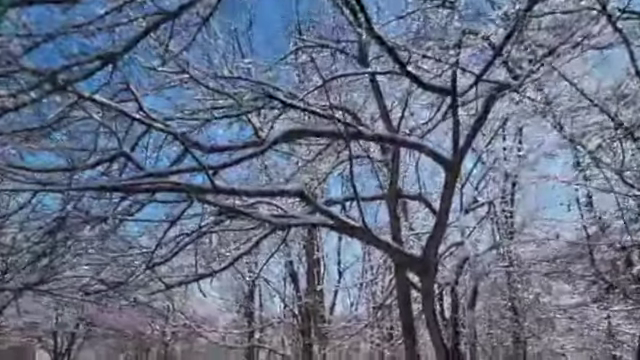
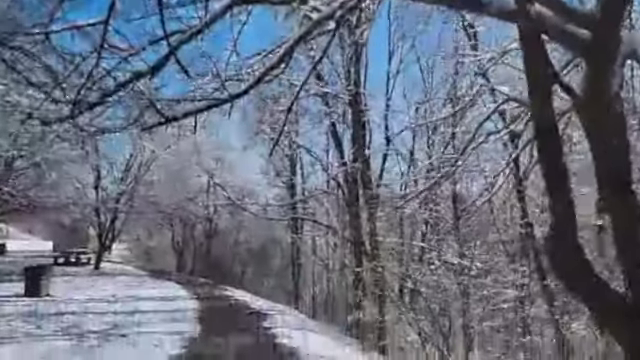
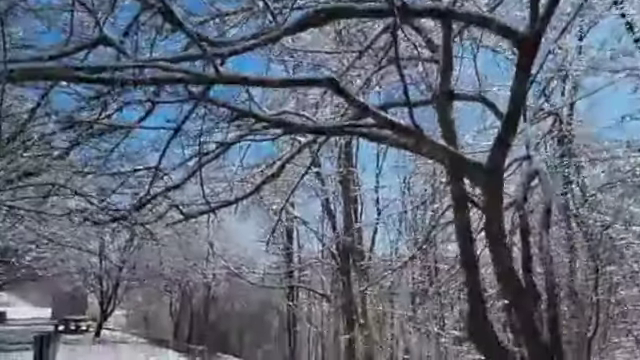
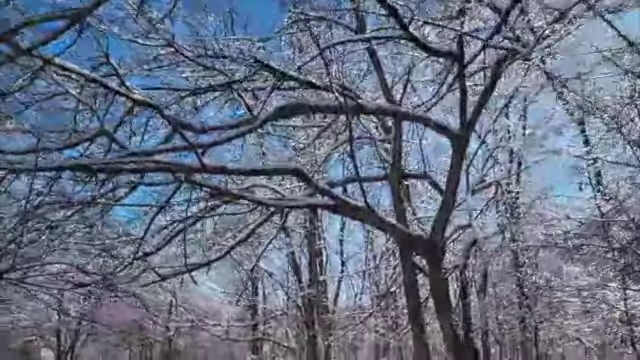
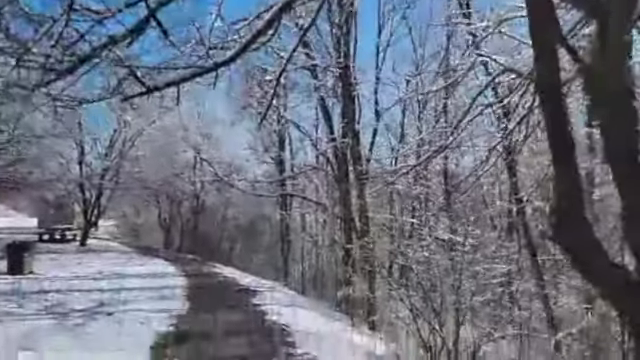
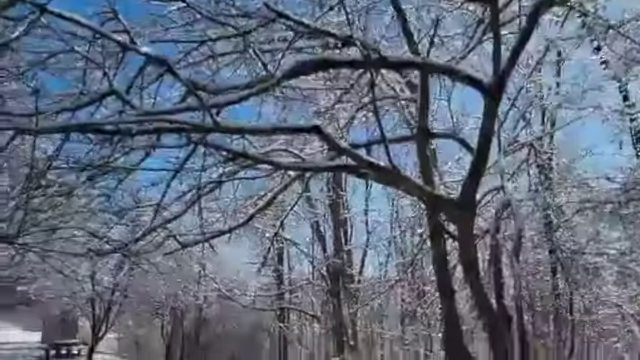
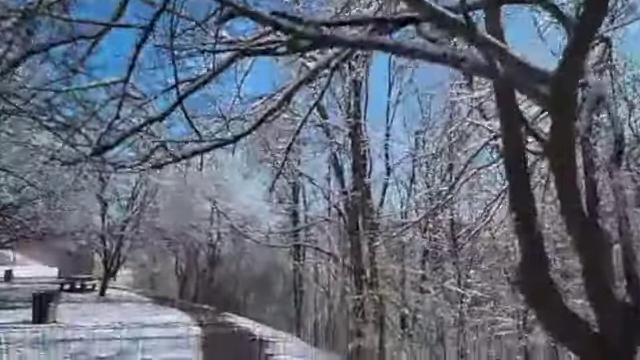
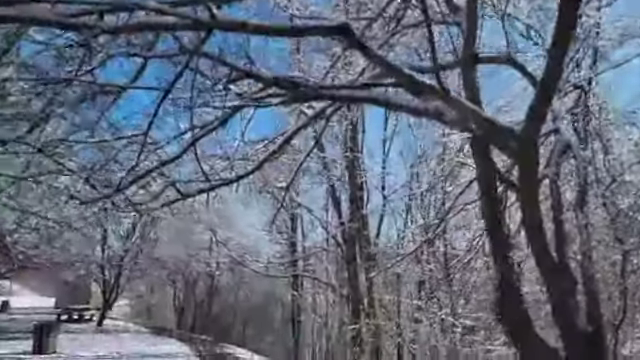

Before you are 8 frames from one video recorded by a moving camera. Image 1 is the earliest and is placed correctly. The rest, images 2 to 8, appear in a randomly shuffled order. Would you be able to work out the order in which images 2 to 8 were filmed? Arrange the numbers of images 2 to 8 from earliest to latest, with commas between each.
4, 6, 3, 8, 7, 2, 5
